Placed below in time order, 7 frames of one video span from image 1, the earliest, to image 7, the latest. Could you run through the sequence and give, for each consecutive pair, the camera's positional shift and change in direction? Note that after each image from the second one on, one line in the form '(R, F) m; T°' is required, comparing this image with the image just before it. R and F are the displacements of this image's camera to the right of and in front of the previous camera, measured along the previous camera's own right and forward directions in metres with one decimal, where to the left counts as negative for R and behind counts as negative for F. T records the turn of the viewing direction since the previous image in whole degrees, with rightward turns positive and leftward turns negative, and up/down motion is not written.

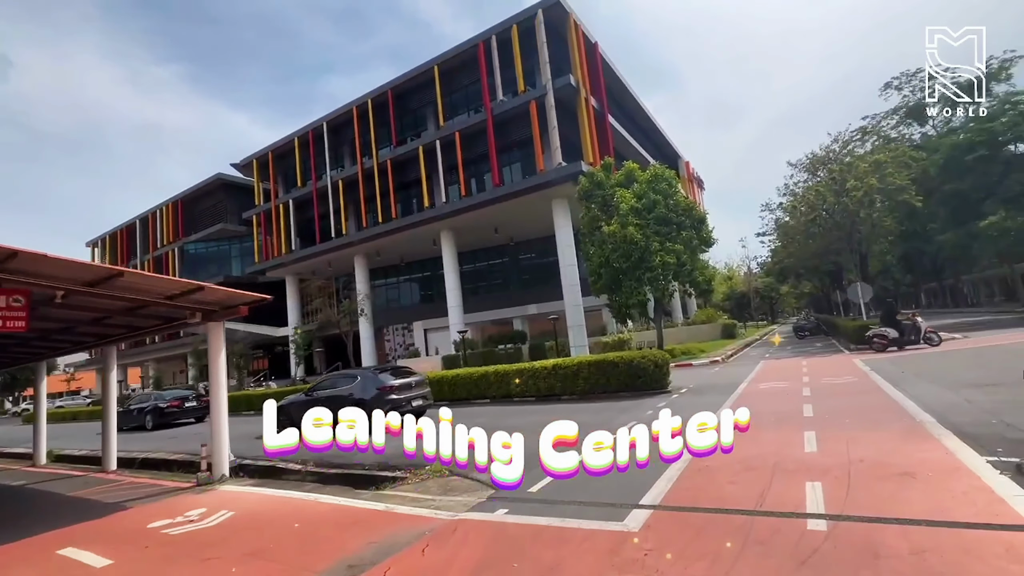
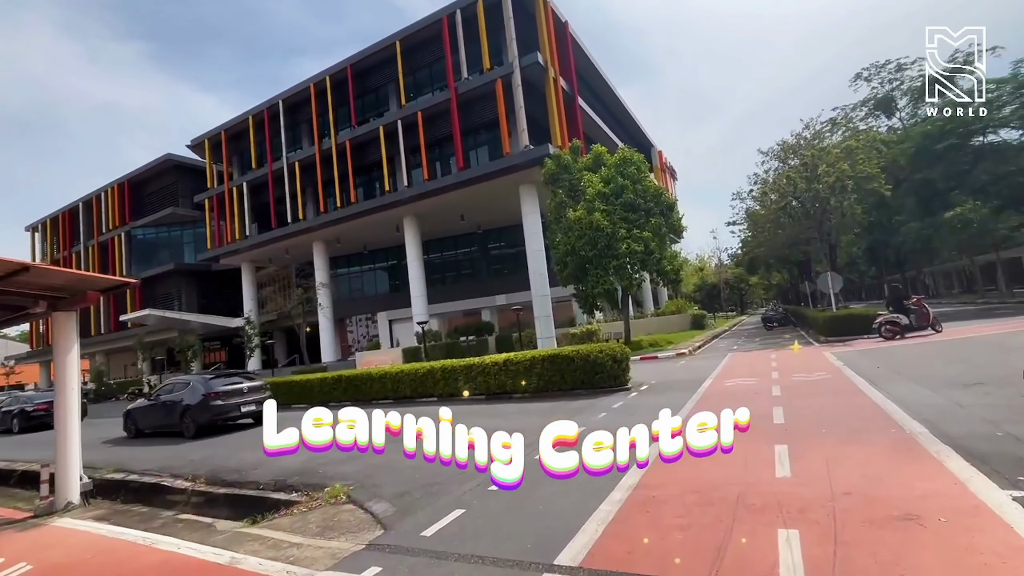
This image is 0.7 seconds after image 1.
(+0.7, +1.5) m; +3°
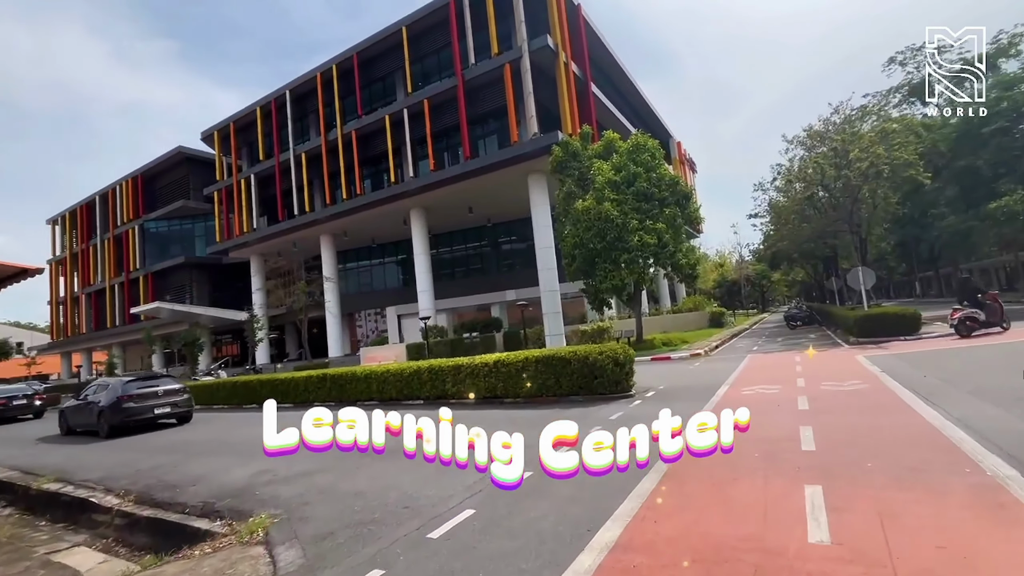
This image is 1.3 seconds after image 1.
(+0.6, +1.4) m; -2°
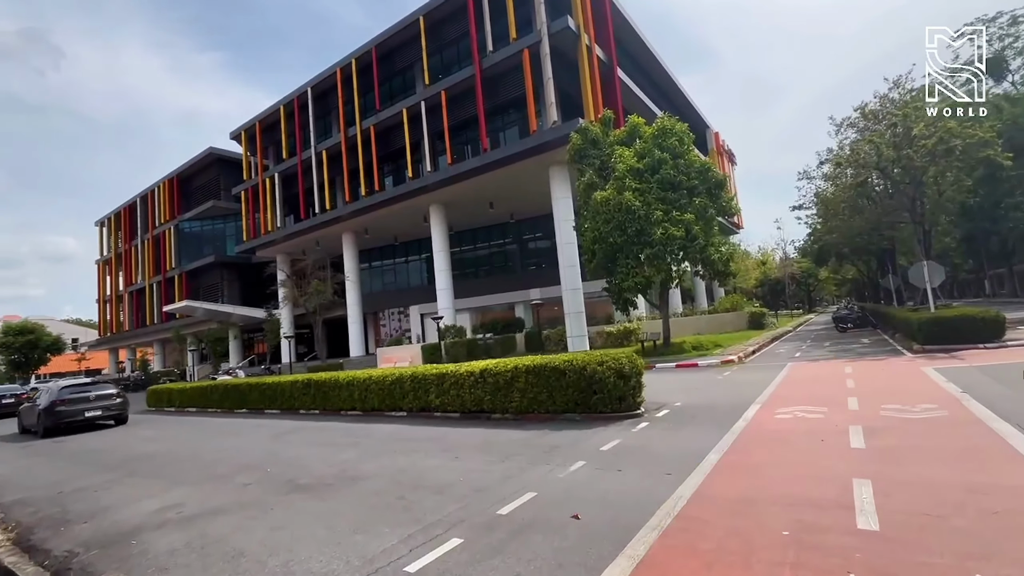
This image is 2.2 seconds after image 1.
(+0.9, +1.8) m; -4°
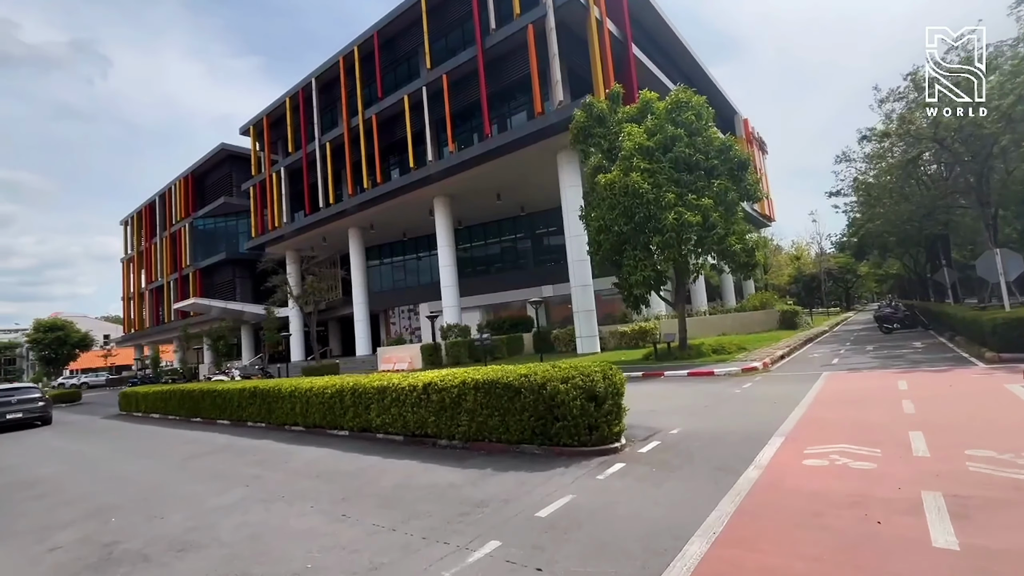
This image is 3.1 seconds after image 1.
(+1.1, +2.3) m; -3°
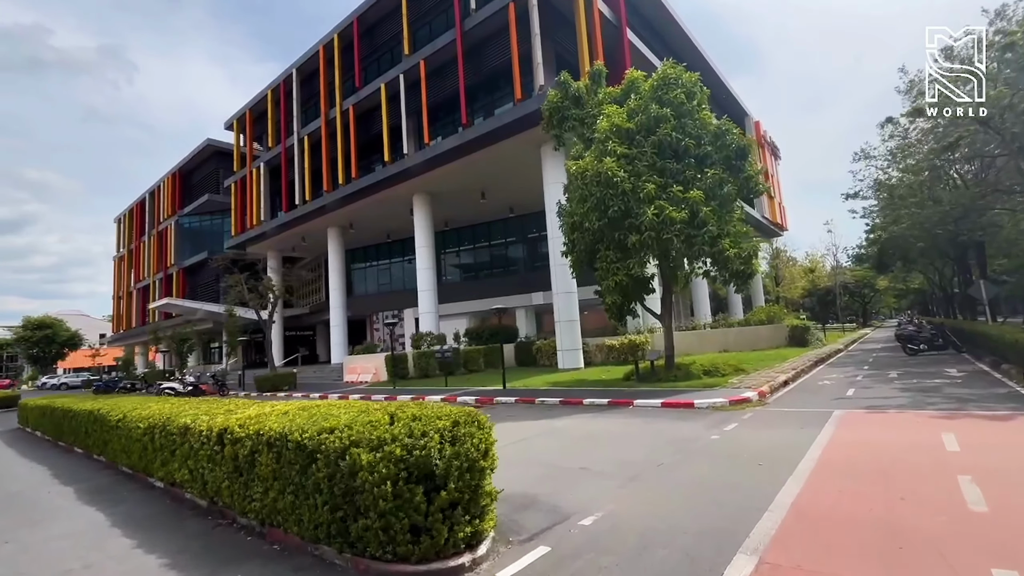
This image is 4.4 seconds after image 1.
(+1.6, +2.9) m; -1°
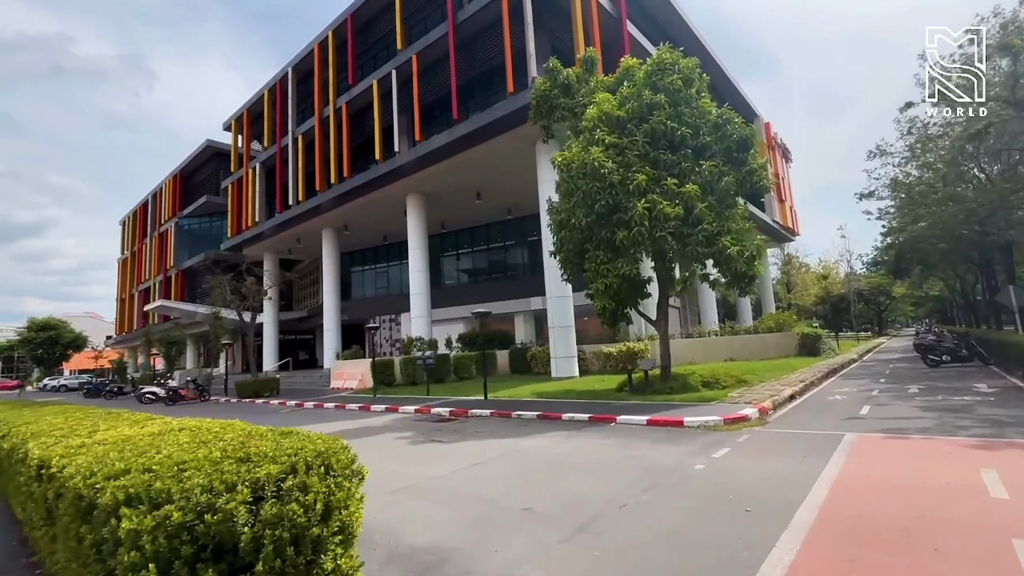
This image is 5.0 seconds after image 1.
(+0.8, +1.3) m; -1°
